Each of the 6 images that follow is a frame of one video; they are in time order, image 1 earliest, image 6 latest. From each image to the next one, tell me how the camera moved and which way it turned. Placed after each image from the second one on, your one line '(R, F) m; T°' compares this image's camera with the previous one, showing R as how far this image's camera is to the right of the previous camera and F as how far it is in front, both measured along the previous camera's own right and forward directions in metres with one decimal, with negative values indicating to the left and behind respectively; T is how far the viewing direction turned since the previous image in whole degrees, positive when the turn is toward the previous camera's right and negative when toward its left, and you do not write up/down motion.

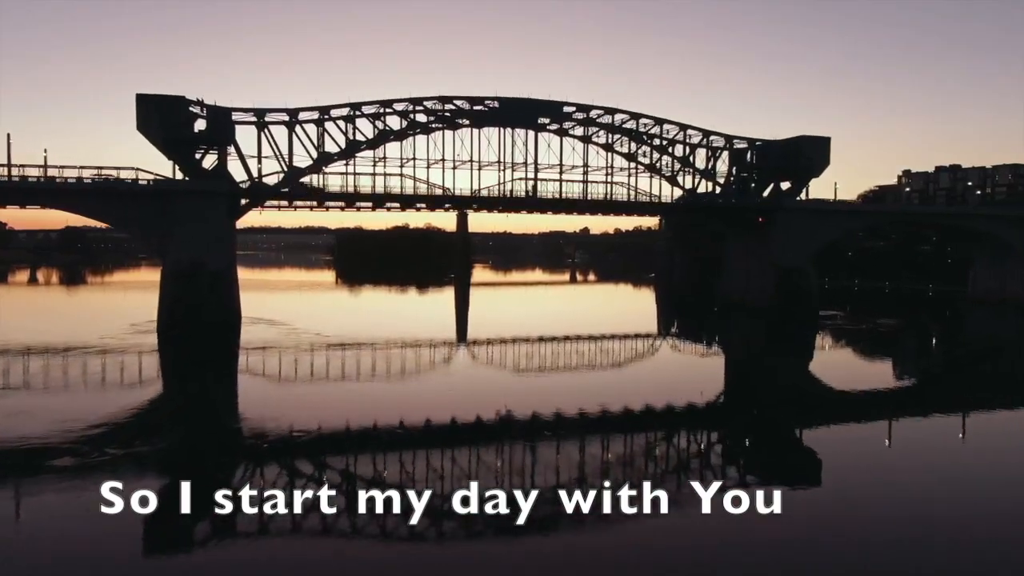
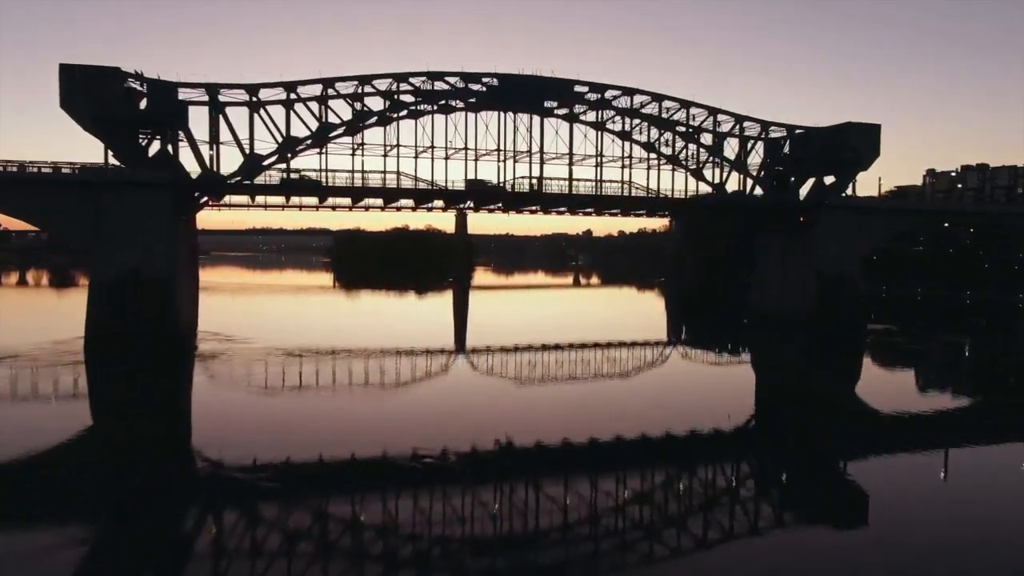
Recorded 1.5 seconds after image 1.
(0.0, +2.0) m; 0°
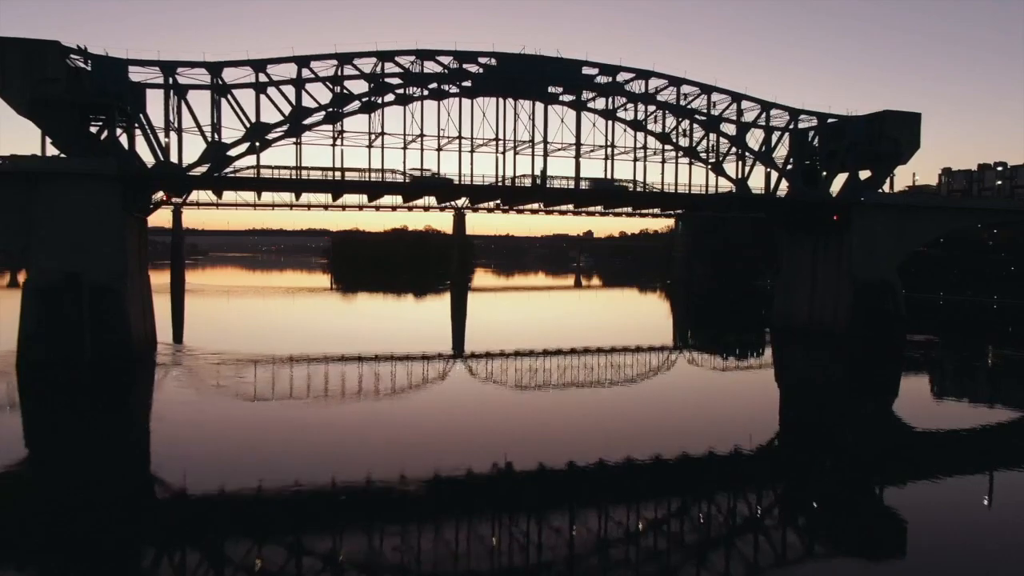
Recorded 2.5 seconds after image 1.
(0.0, +1.3) m; 0°
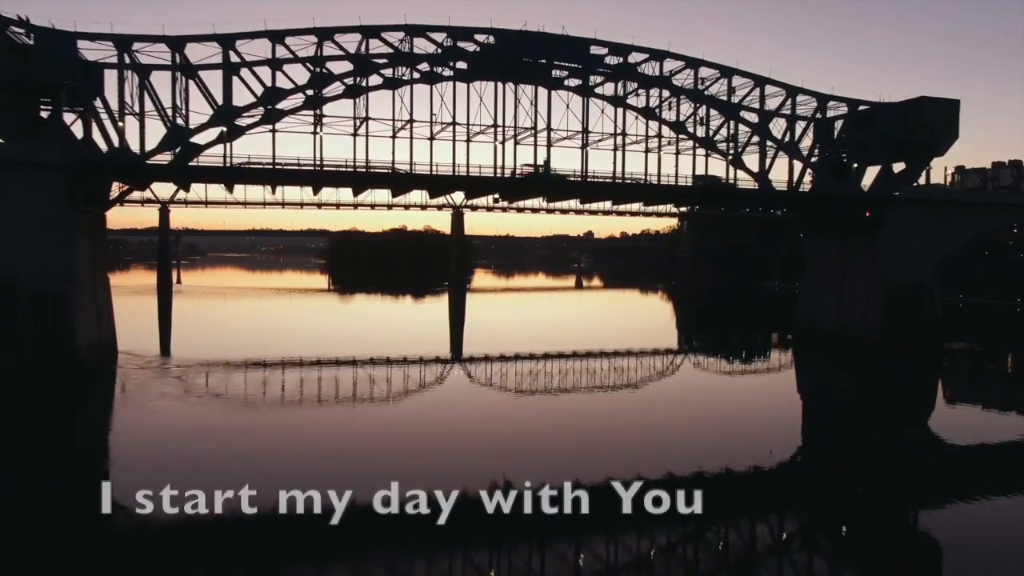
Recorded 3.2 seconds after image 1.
(0.0, +1.1) m; 0°
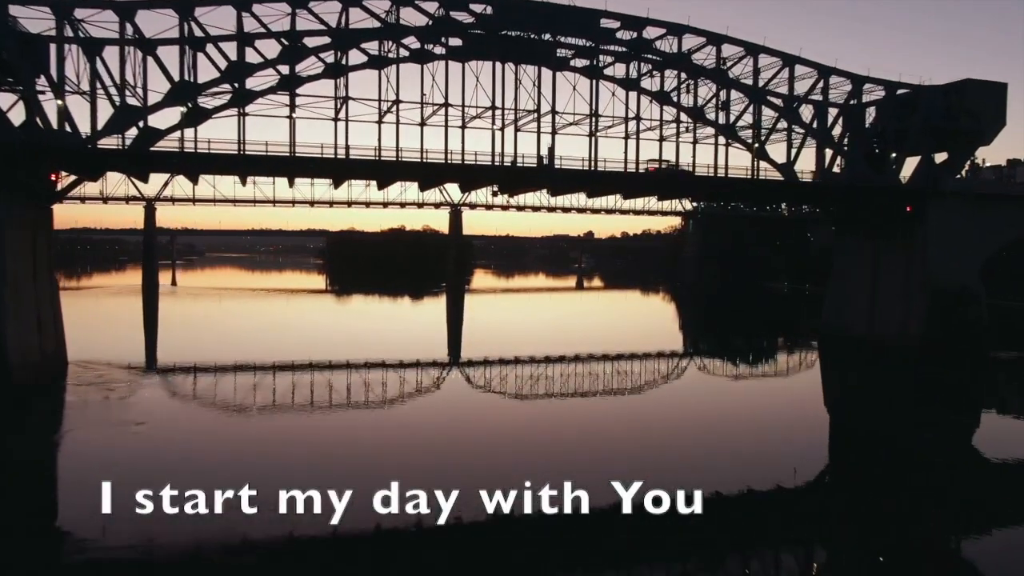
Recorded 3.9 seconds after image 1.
(0.0, +1.1) m; 0°
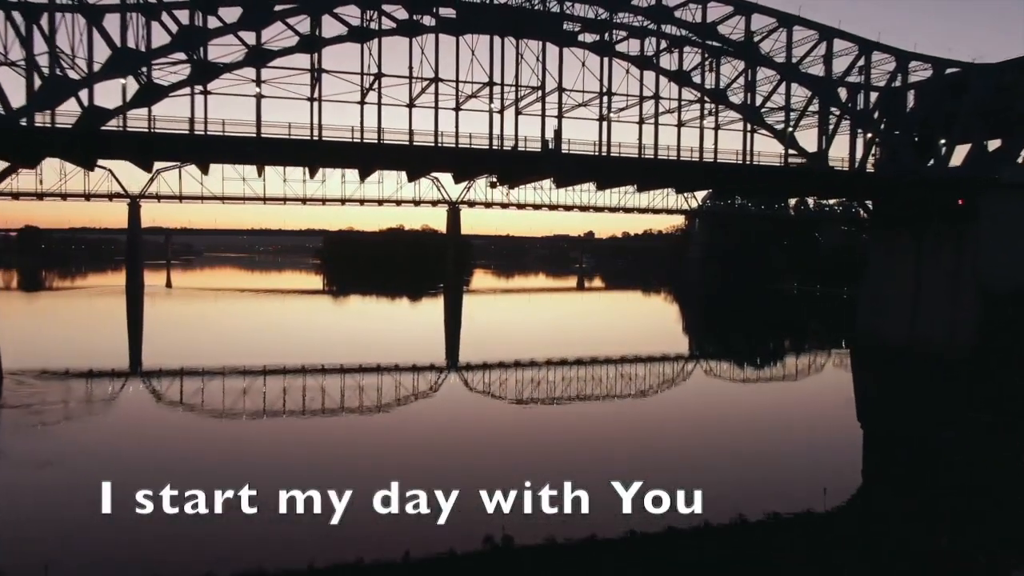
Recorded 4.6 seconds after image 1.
(0.0, +1.1) m; 0°
